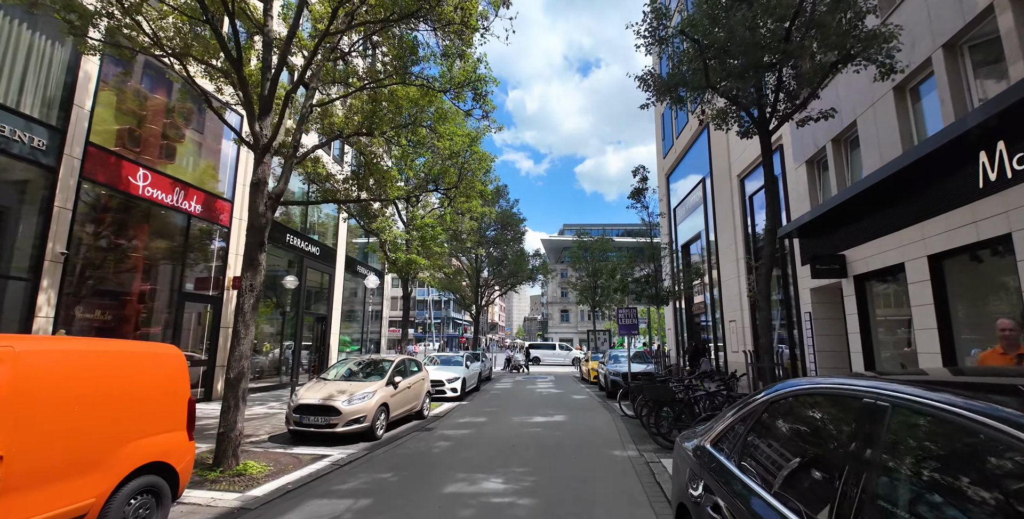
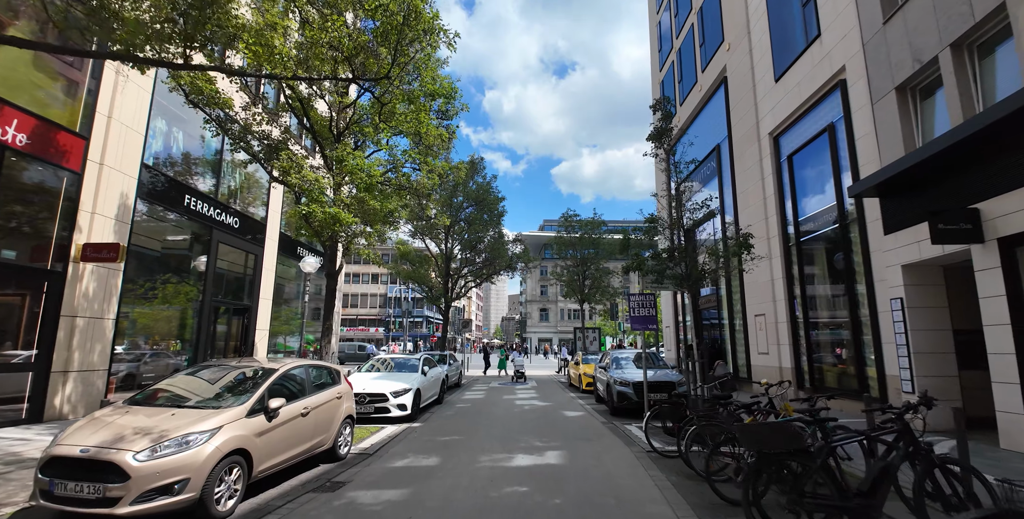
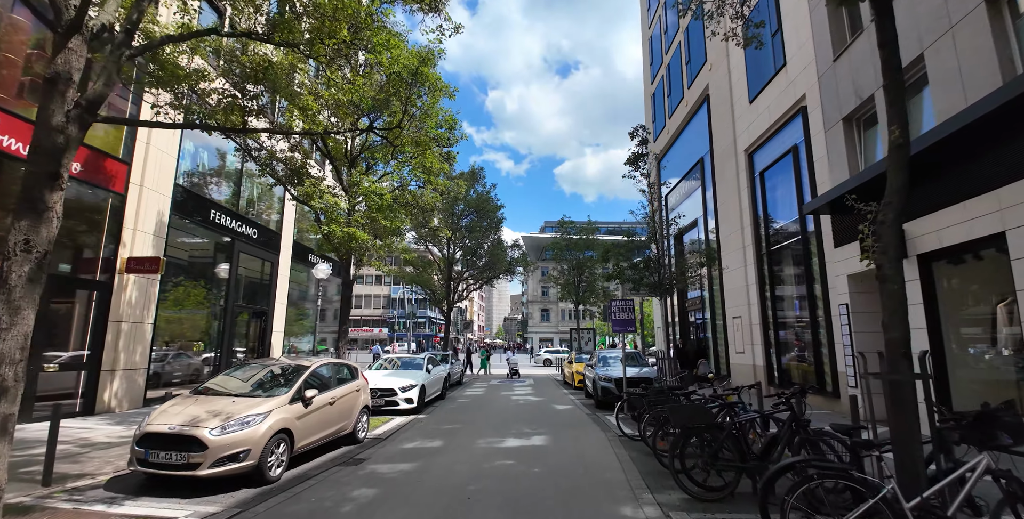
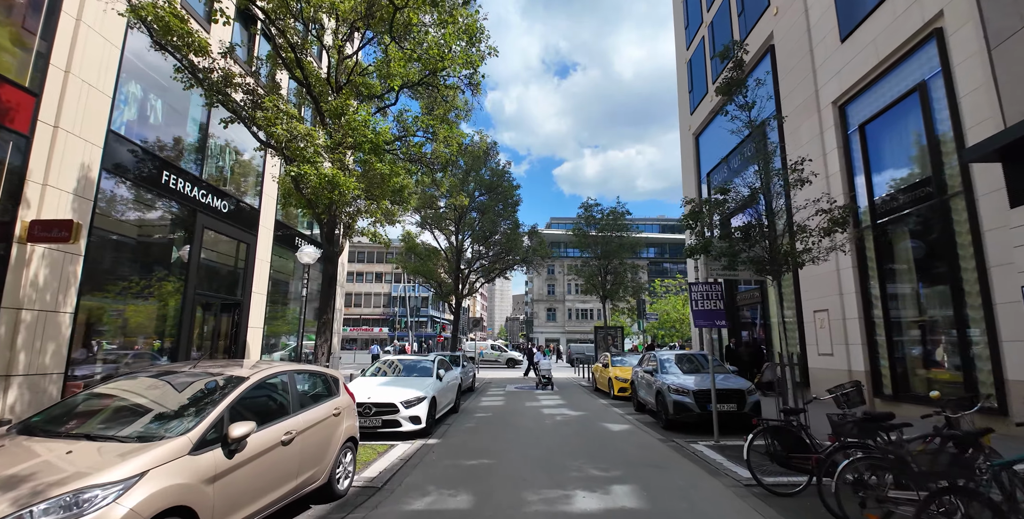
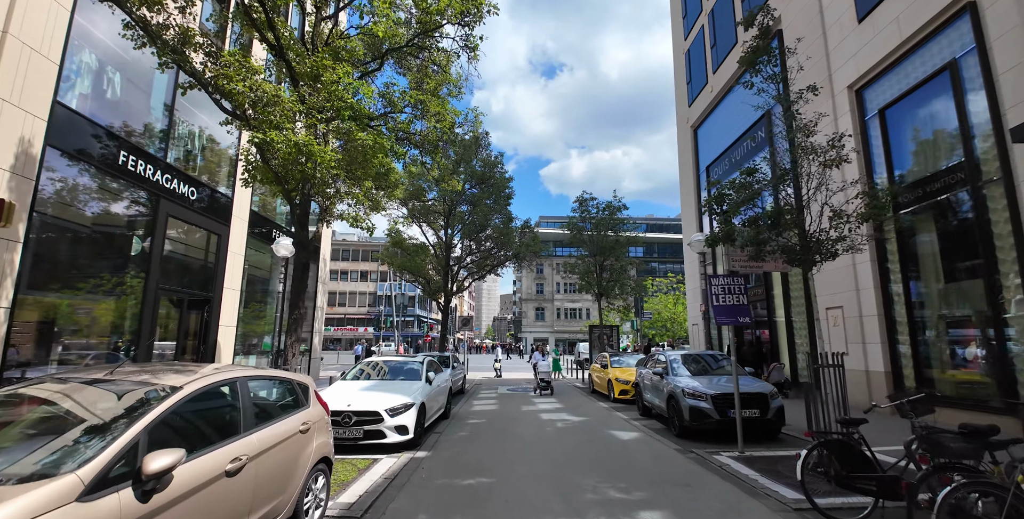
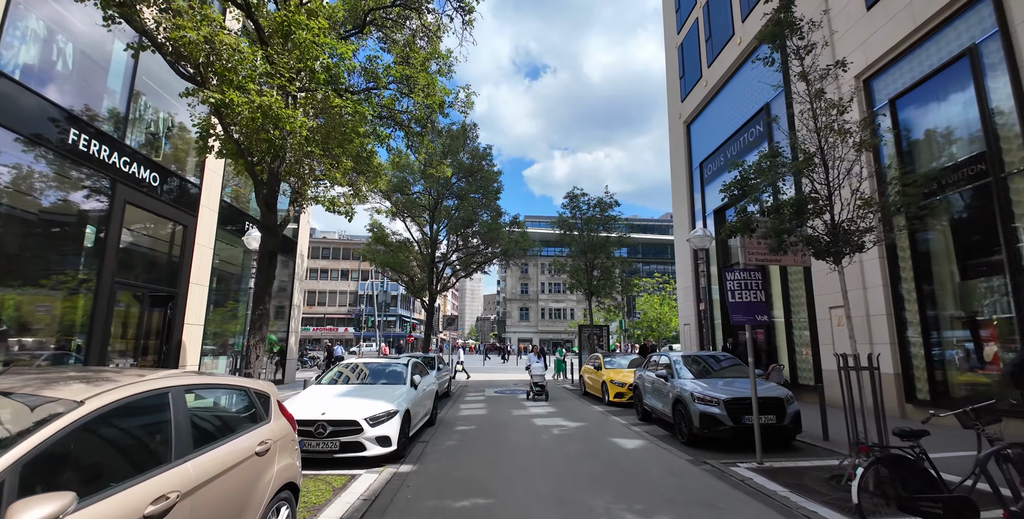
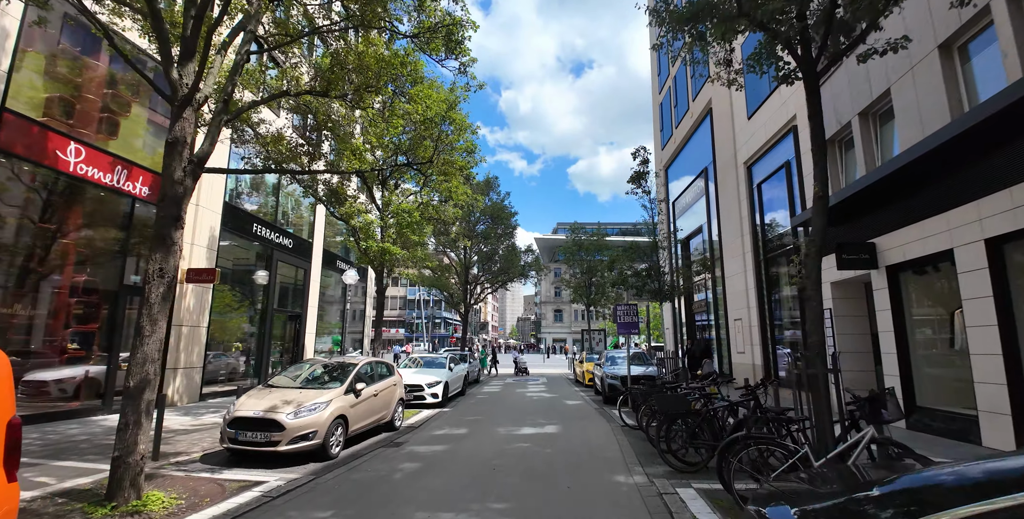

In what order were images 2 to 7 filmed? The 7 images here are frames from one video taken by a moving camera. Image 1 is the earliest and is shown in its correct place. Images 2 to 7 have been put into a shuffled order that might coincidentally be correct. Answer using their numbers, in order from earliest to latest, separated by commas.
7, 3, 2, 4, 5, 6
